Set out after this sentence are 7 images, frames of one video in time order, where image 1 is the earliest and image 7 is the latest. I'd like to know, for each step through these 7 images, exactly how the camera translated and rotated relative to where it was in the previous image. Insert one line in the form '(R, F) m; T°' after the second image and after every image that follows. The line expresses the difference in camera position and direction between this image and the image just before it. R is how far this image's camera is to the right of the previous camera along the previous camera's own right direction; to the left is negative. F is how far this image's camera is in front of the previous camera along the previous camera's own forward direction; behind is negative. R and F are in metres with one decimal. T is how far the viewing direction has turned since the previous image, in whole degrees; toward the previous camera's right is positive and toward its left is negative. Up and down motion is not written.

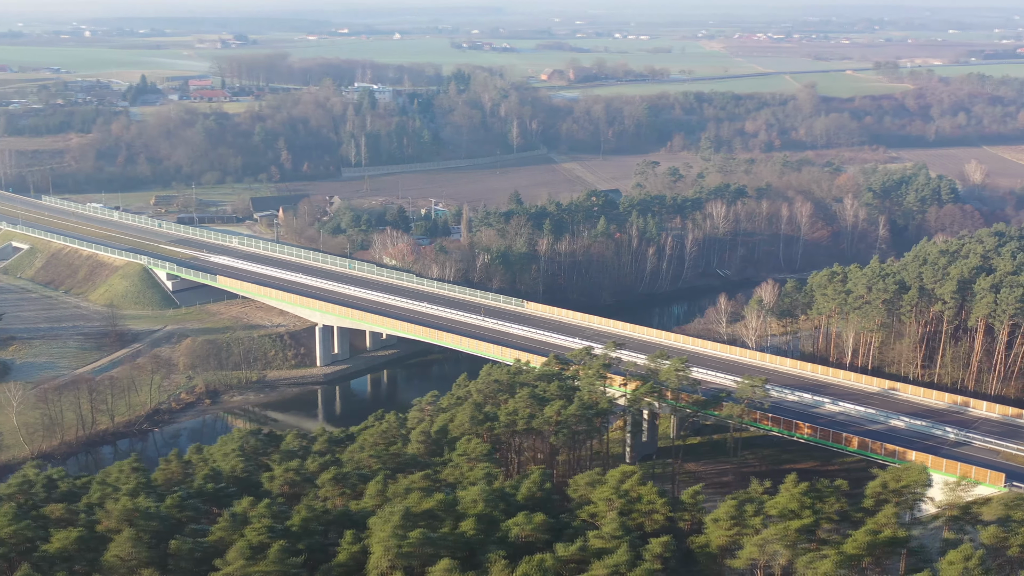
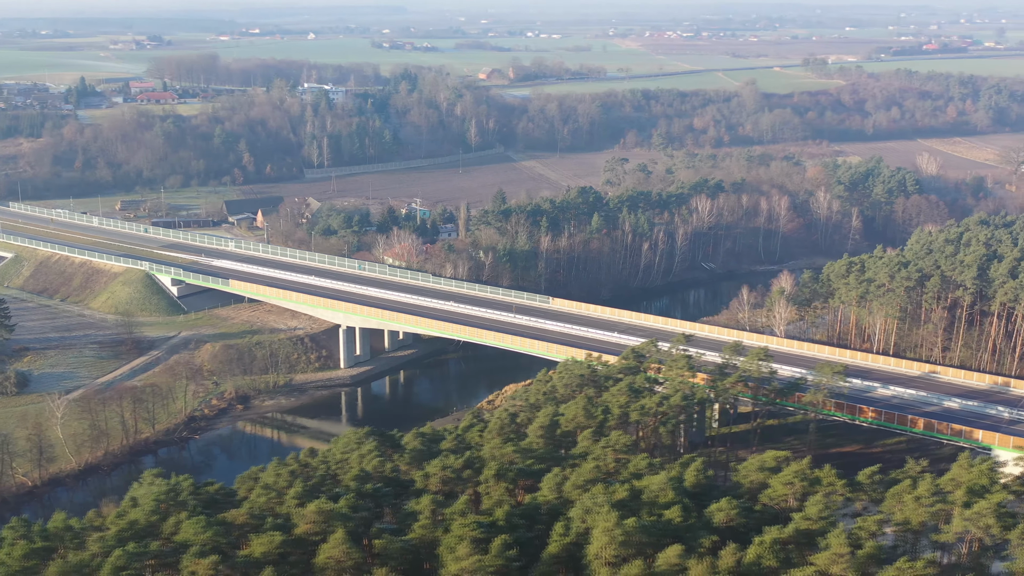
(-4.1, -0.5) m; +7°
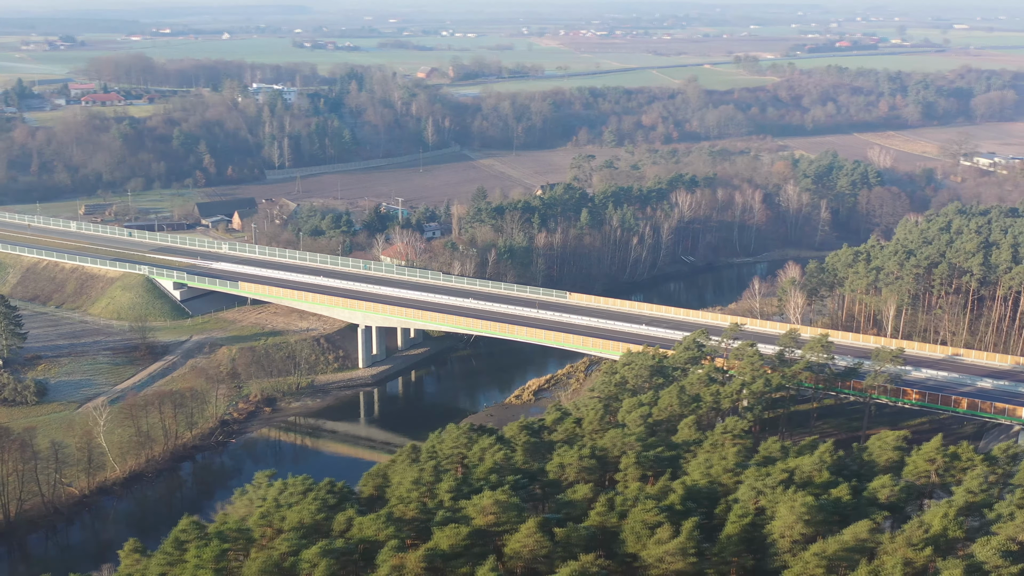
(-3.9, -0.3) m; +6°
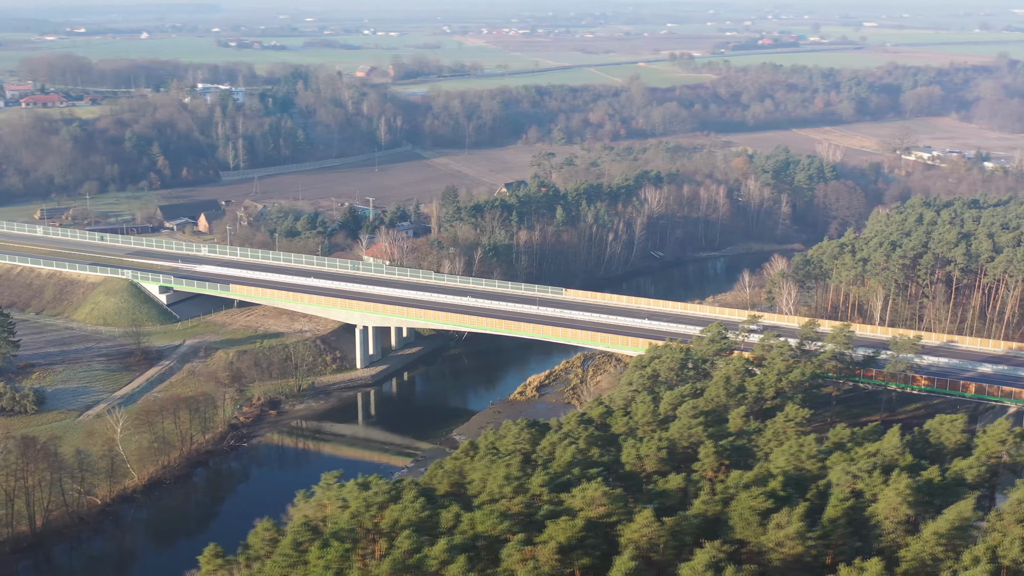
(-2.9, -0.2) m; +5°
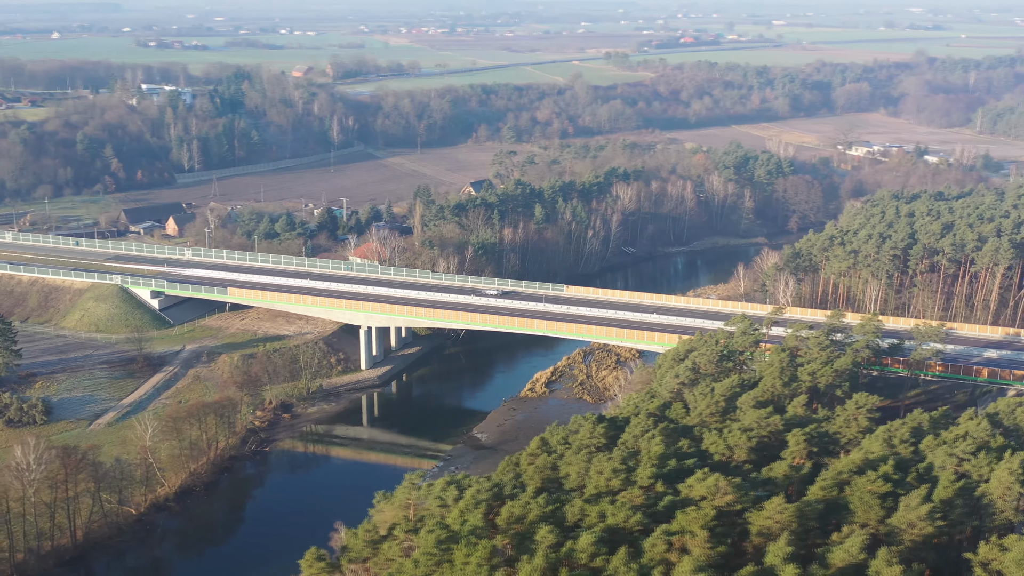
(-3.3, 0.0) m; +6°
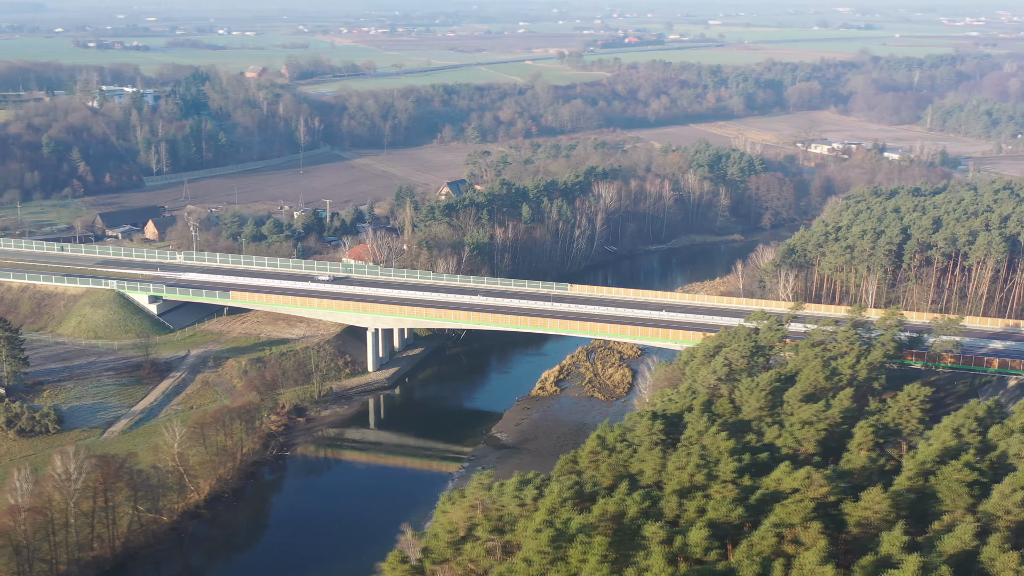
(-2.5, +0.1) m; +4°
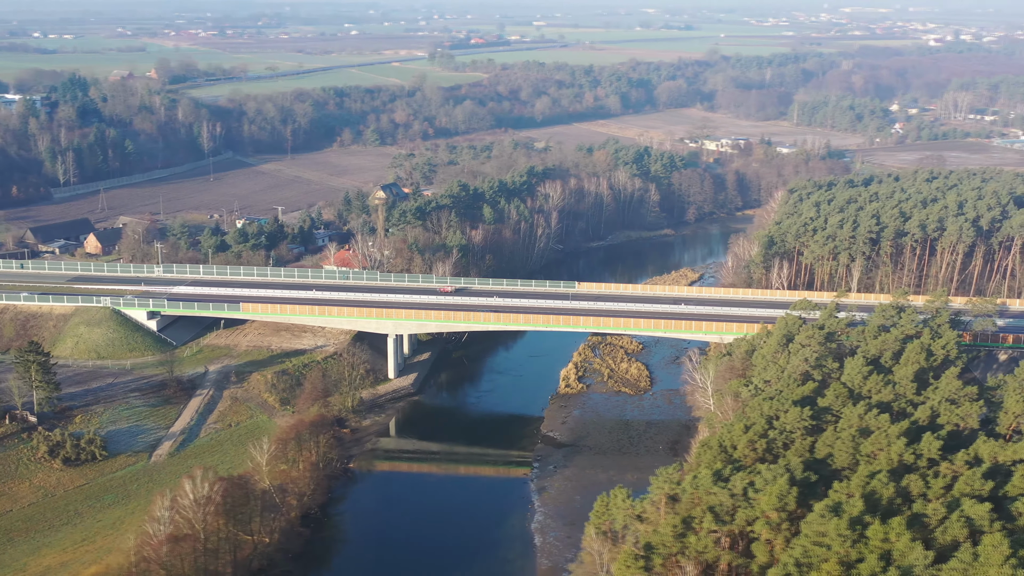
(-6.8, +1.0) m; +12°
